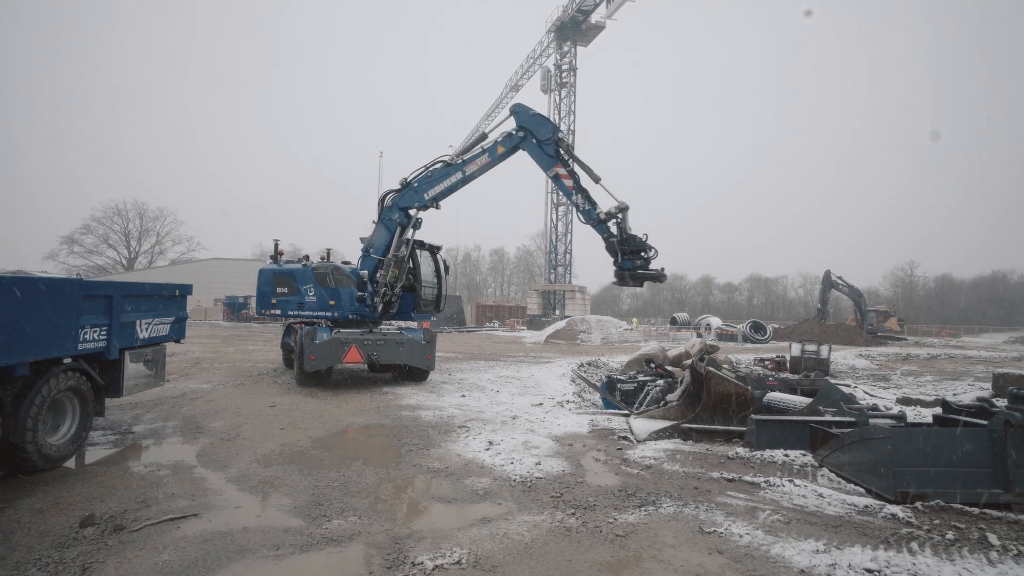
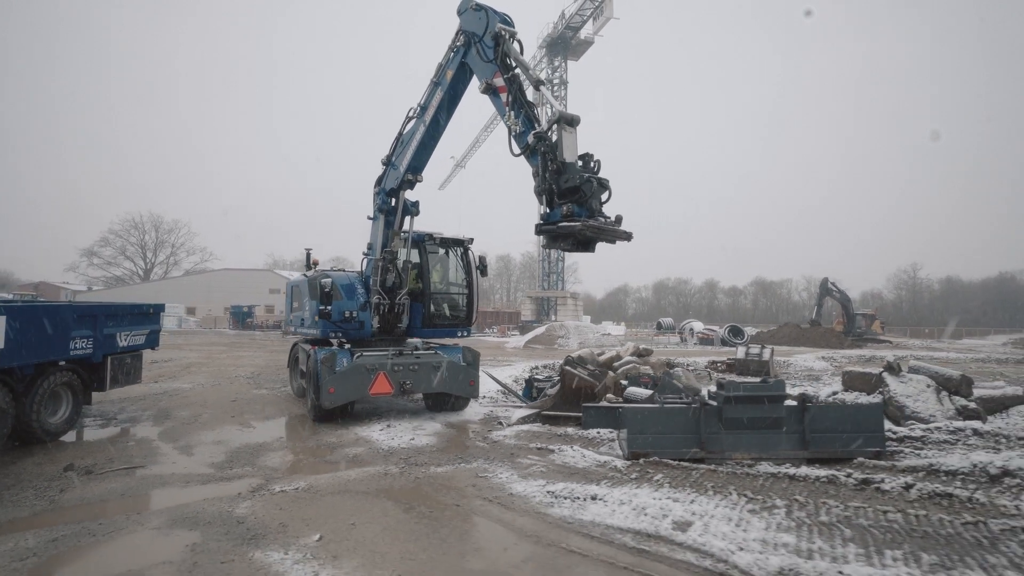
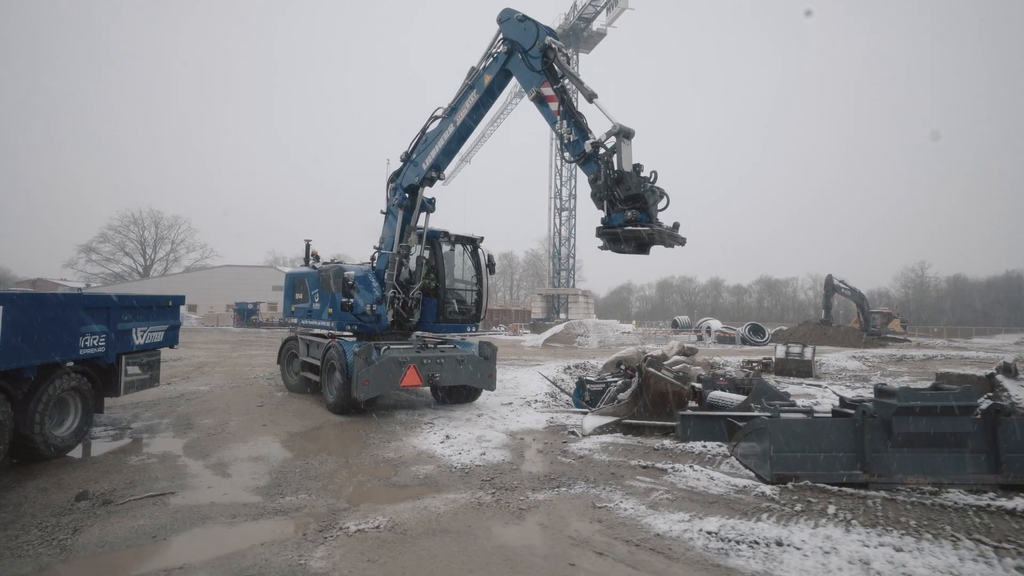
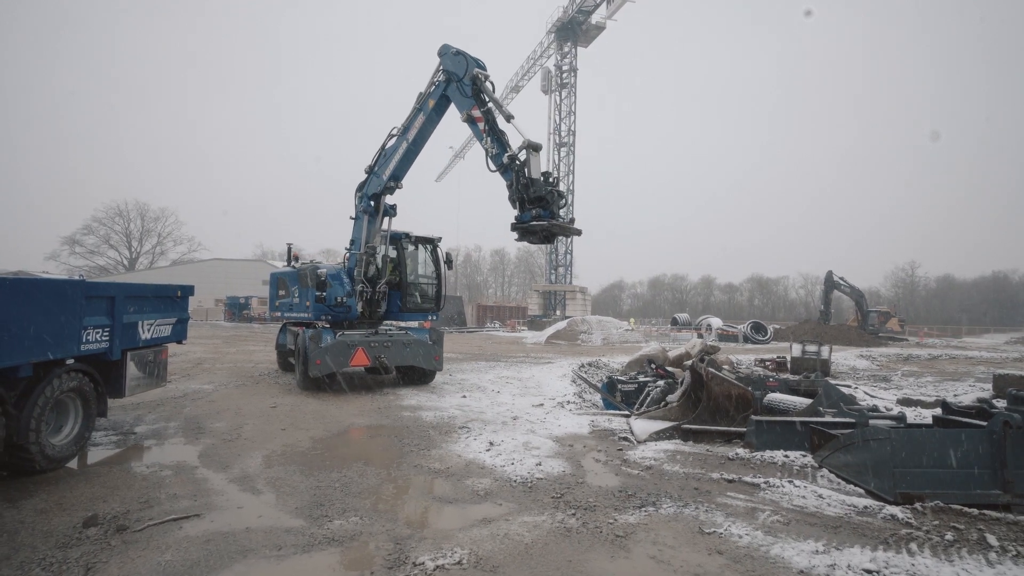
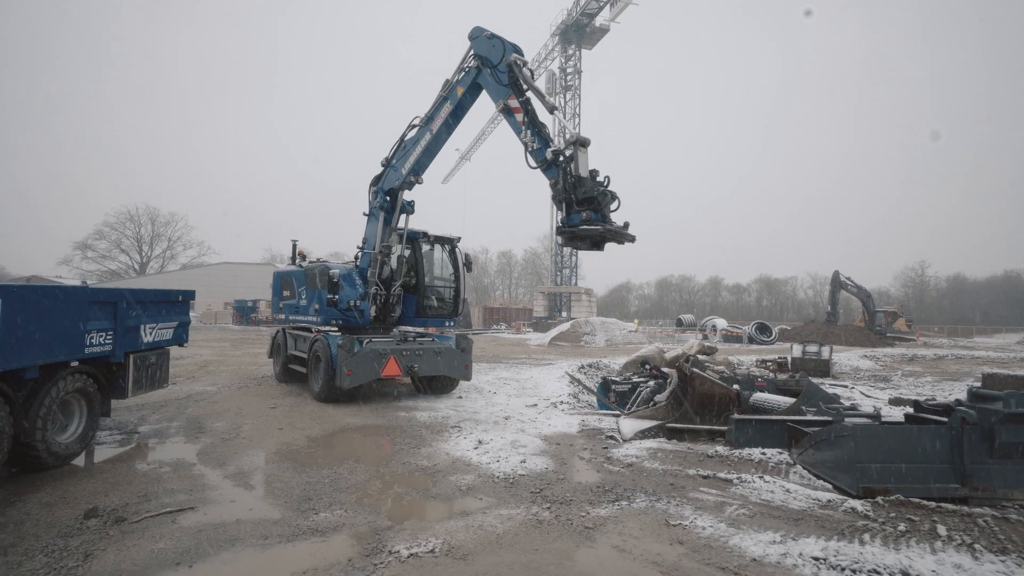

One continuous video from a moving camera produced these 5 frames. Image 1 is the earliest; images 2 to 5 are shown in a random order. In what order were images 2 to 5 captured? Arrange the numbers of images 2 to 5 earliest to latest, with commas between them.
4, 5, 3, 2
